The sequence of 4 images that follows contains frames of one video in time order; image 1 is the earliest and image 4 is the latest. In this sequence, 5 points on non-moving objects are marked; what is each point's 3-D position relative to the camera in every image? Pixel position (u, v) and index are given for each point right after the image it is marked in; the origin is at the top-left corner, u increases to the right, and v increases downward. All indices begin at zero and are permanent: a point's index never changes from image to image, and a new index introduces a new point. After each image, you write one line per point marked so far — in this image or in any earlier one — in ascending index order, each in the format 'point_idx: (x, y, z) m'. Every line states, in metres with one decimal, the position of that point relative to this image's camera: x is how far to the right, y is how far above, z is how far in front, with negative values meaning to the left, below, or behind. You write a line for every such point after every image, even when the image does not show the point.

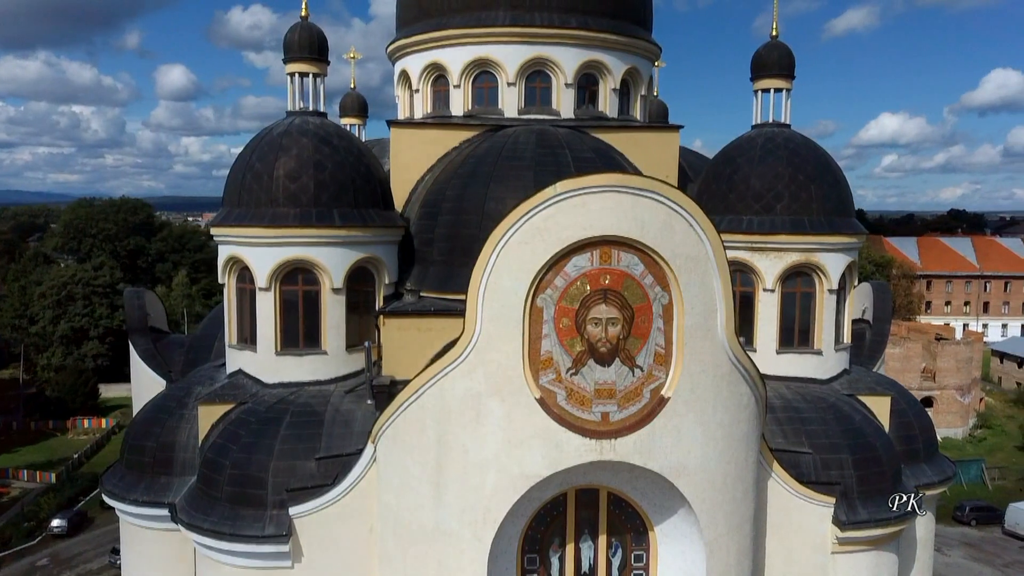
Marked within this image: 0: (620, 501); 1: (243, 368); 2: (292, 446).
0: (+1.5, -2.9, +10.5) m
1: (-4.9, -1.5, +13.9) m
2: (-3.5, -2.5, +11.9) m
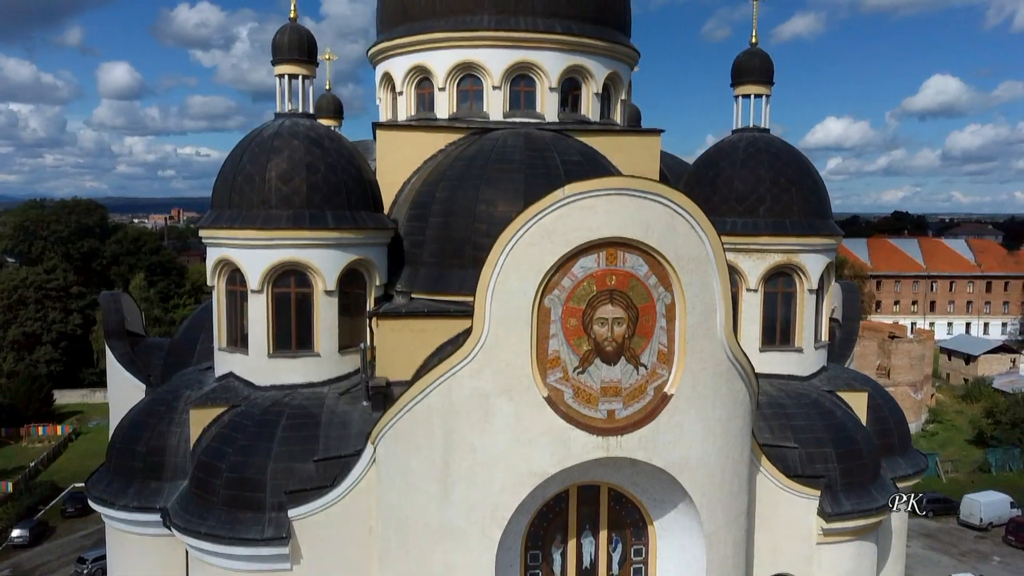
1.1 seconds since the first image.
0: (+1.5, -3.0, +10.7) m
1: (-5.1, -1.5, +13.8) m
2: (-3.5, -2.5, +11.9) m
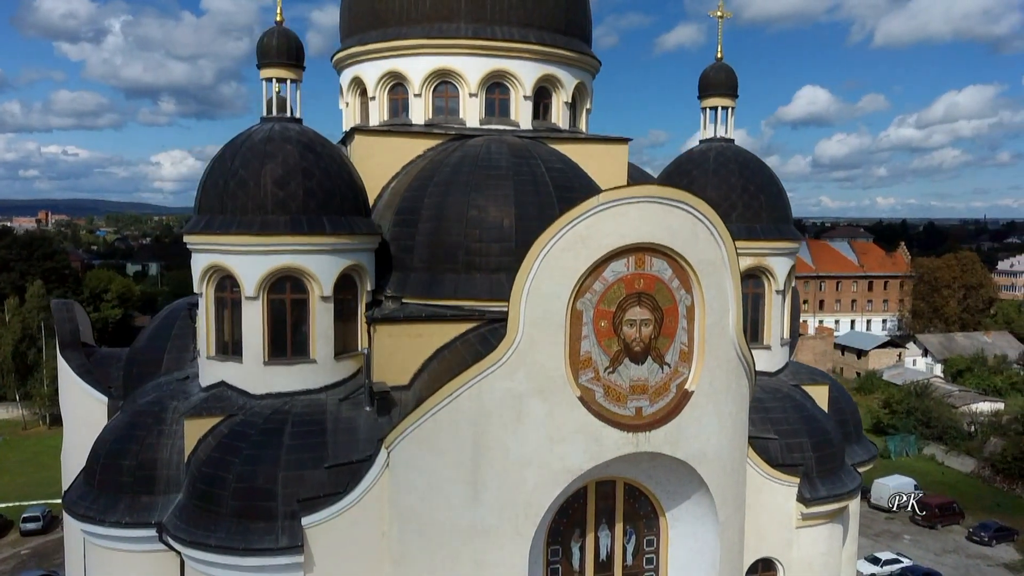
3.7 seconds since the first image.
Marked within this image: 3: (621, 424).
0: (+1.8, -3.0, +11.2) m
1: (-5.1, -1.6, +13.5) m
2: (-3.3, -2.6, +11.8) m
3: (+1.4, -1.8, +10.0) m
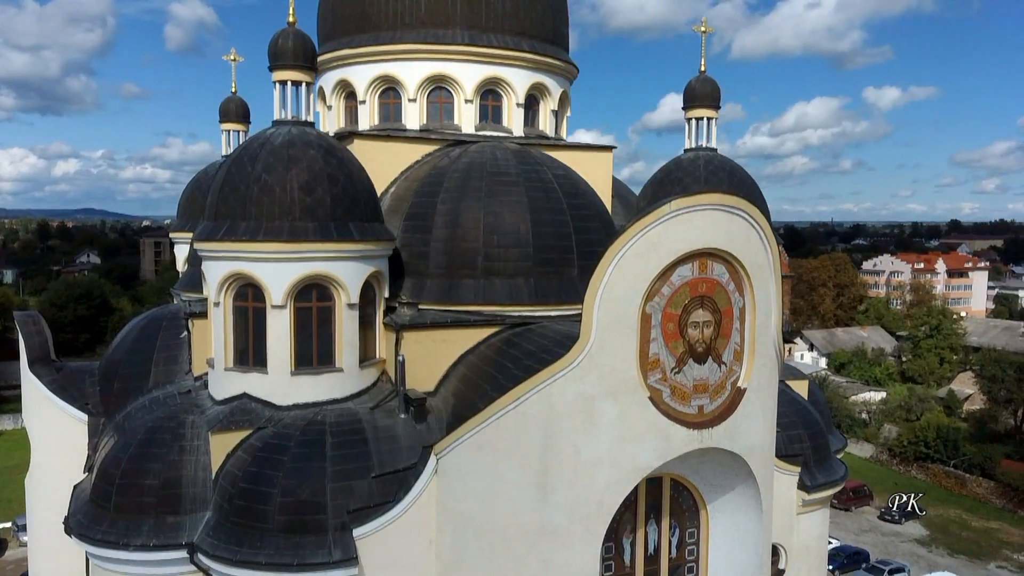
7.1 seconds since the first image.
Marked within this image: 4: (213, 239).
0: (+2.6, -3.0, +11.8) m
1: (-4.6, -1.8, +13.1) m
2: (-2.6, -2.7, +11.6) m
3: (+2.4, -1.9, +10.5) m
4: (-5.0, +0.8, +12.6) m
